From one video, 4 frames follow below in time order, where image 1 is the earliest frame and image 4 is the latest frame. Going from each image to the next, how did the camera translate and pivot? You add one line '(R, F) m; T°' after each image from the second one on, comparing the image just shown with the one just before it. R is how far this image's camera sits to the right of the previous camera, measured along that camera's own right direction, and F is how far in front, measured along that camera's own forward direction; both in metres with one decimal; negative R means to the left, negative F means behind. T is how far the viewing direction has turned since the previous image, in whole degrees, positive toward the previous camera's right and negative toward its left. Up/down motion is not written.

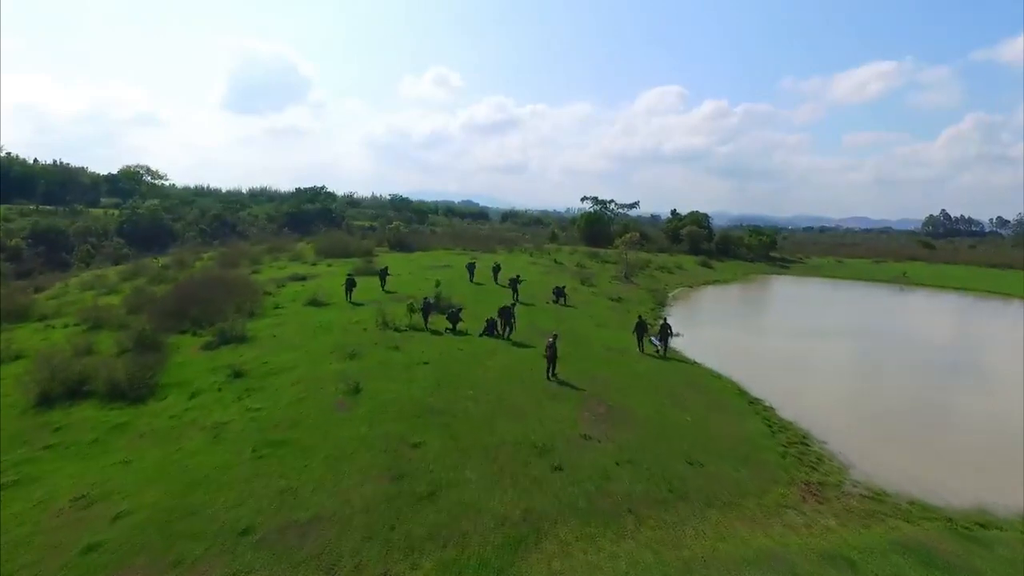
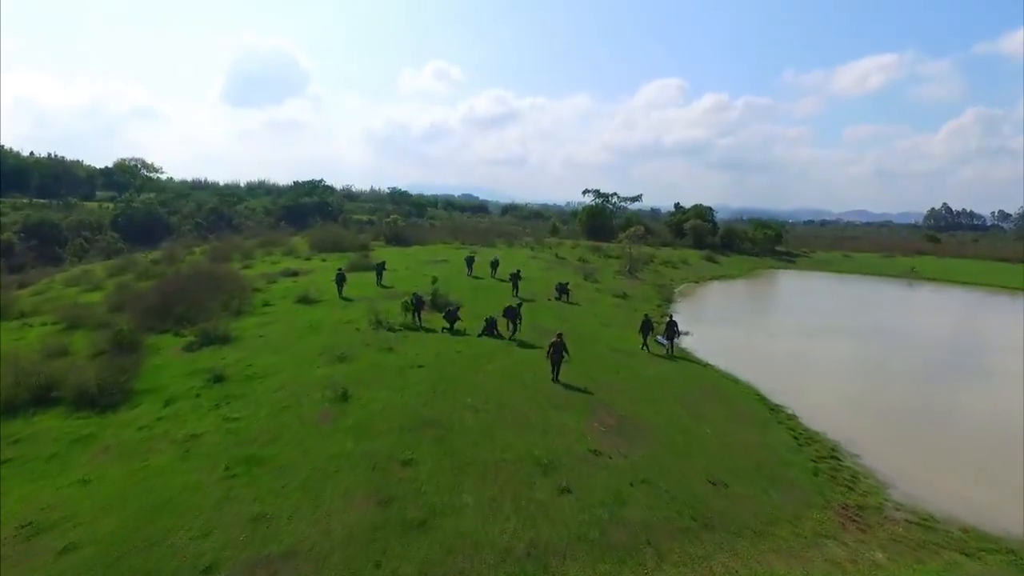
(-0.1, +1.9) m; 0°
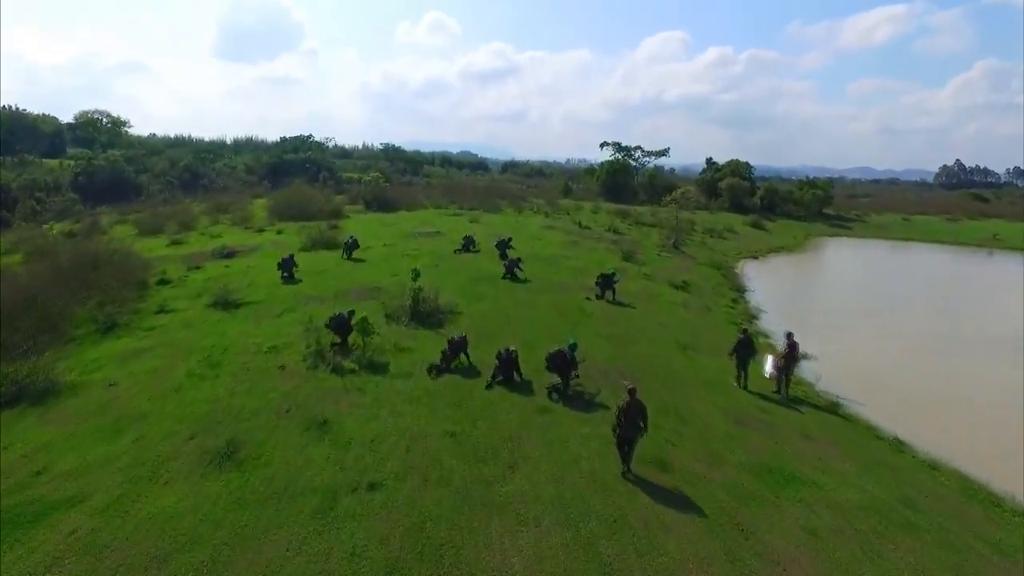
(-0.9, +13.4) m; 0°
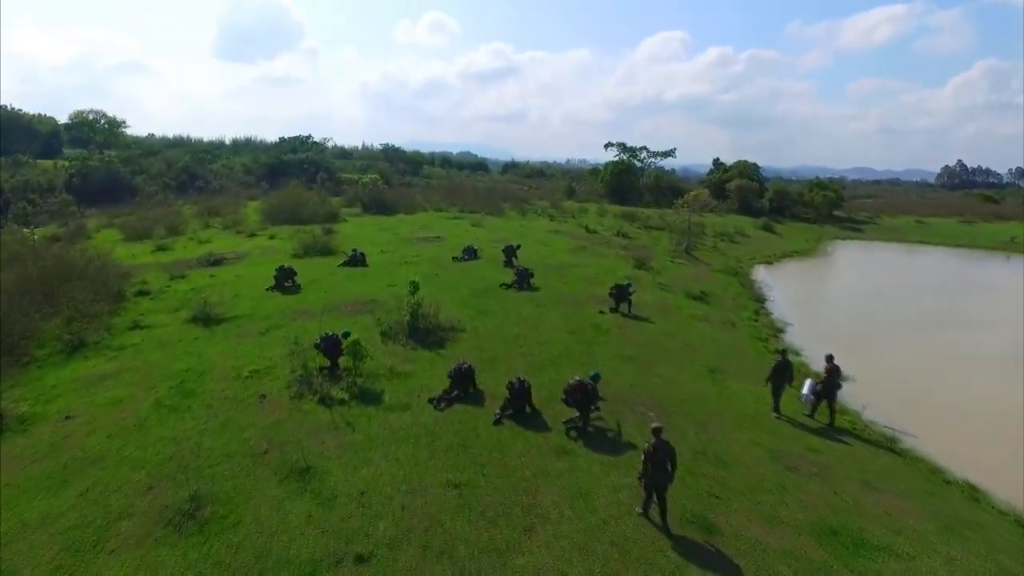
(-0.3, +2.2) m; 0°
